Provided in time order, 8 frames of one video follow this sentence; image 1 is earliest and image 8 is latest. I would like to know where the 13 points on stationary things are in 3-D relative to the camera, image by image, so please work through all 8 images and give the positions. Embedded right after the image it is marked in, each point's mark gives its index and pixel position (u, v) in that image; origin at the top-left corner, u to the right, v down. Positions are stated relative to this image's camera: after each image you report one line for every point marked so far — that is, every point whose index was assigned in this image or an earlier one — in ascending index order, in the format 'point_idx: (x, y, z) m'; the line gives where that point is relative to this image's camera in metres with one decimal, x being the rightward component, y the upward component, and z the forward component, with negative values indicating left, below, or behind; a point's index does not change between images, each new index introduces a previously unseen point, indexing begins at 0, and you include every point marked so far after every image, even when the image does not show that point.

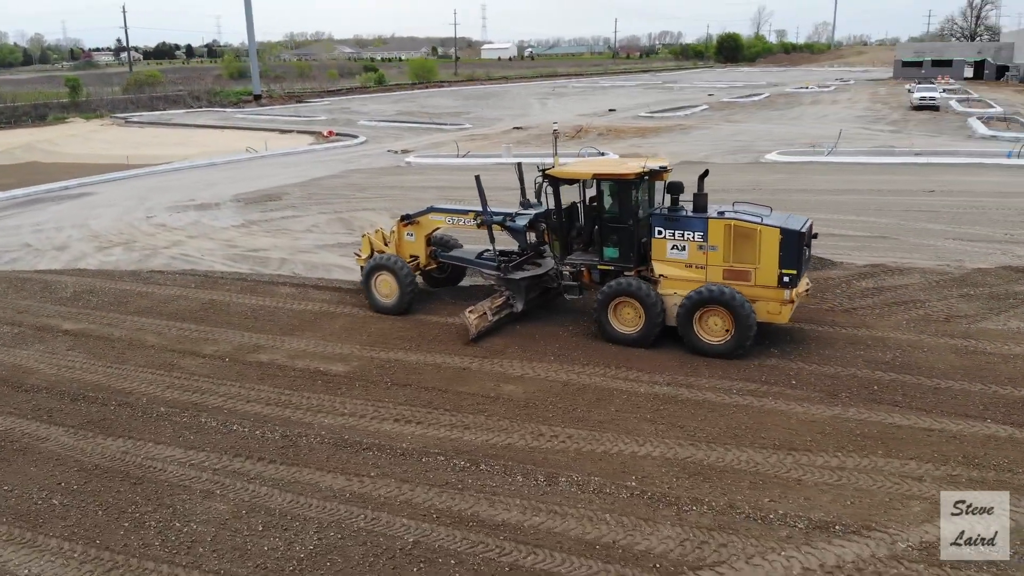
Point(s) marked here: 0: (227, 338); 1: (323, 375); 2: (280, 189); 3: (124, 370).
0: (-3.2, -0.6, +8.9) m
1: (-1.9, -0.8, +7.8) m
2: (-5.6, +2.4, +19.5) m
3: (-3.9, -0.8, +8.1) m
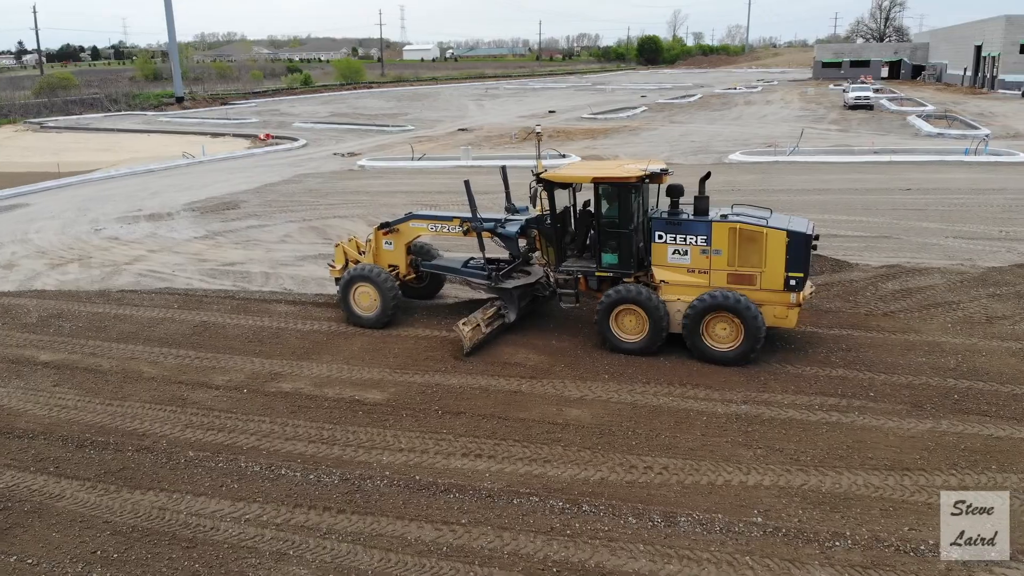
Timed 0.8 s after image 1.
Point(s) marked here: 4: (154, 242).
0: (-2.7, -0.8, +8.0) m
1: (-1.3, -1.0, +7.1) m
2: (-6.3, +2.1, +18.3) m
3: (-3.4, -1.1, +7.2) m
4: (-6.2, +0.8, +14.1) m
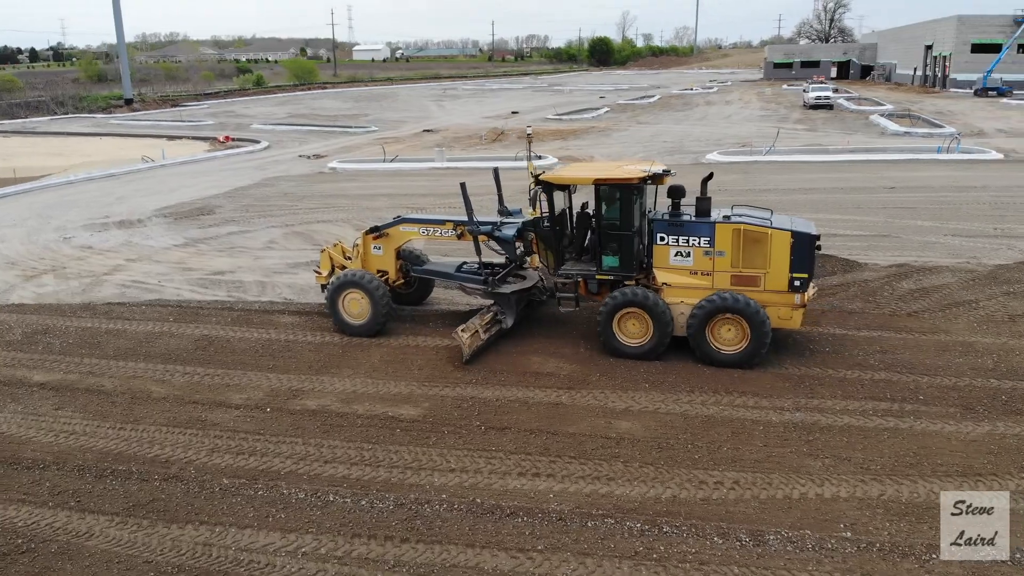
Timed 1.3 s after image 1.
0: (-2.4, -0.9, +7.6) m
1: (-1.0, -1.1, +6.7) m
2: (-6.7, +1.9, +17.6) m
3: (-3.0, -1.2, +6.7) m
4: (-6.3, +0.6, +13.4) m
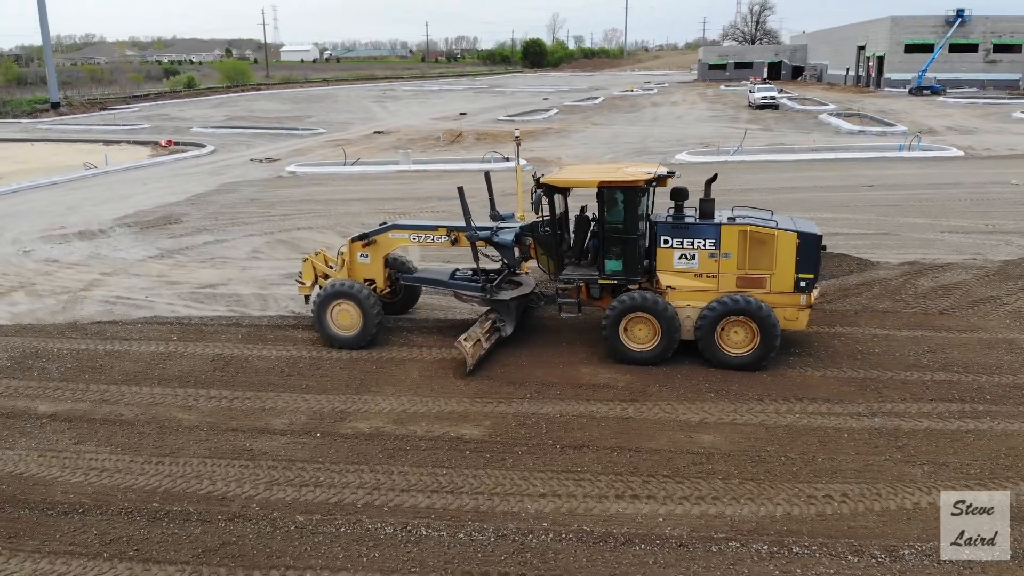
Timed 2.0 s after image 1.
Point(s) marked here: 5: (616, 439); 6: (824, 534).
0: (-1.9, -1.0, +7.0) m
1: (-0.4, -1.2, +6.3) m
2: (-7.1, +1.6, +16.7) m
3: (-2.4, -1.3, +6.1) m
4: (-6.3, +0.4, +12.5) m
5: (+0.8, -1.2, +6.3) m
6: (+1.9, -1.5, +5.0) m
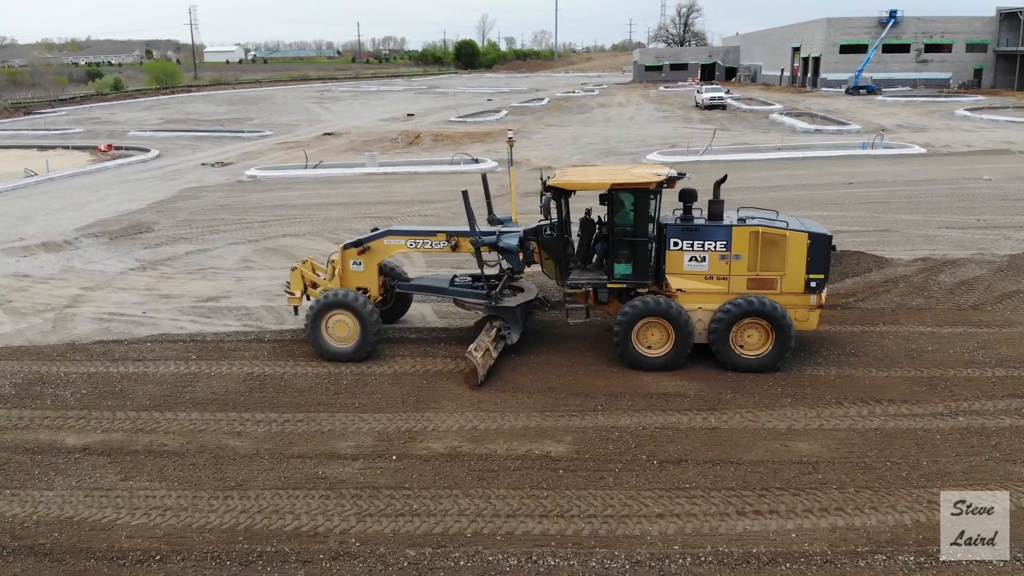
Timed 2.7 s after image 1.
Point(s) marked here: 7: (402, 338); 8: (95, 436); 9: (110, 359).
0: (-1.3, -1.1, +6.5) m
1: (+0.3, -1.3, +5.9) m
2: (-7.3, +1.4, +15.7) m
3: (-1.7, -1.4, +5.5) m
4: (-6.2, +0.1, +11.6) m
5: (+1.5, -1.2, +6.0) m
6: (+2.7, -1.5, +4.9) m
7: (-1.3, -0.5, +9.1) m
8: (-3.4, -1.2, +6.6) m
9: (-4.1, -0.7, +8.3) m
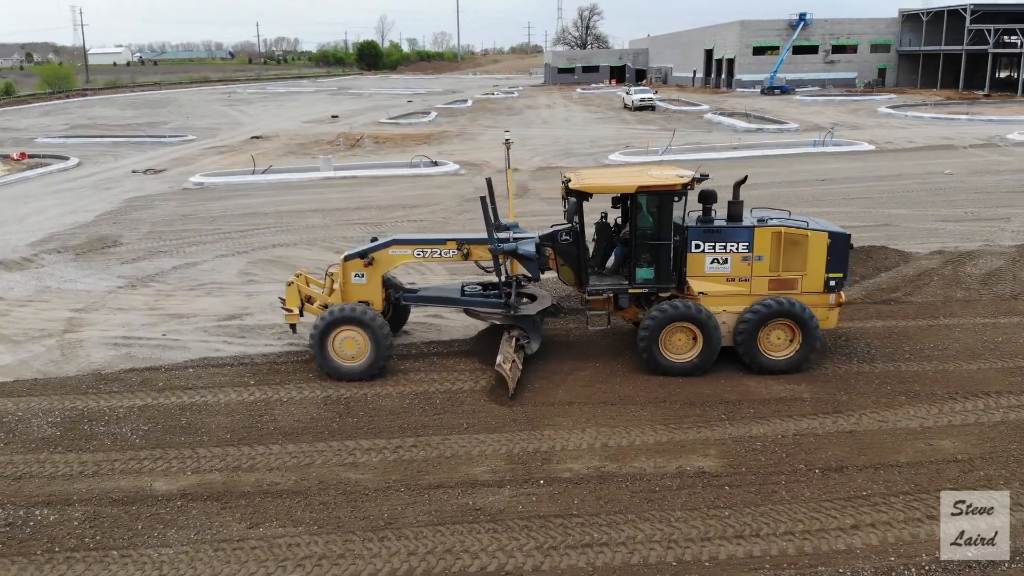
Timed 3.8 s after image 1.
0: (-0.3, -1.2, +6.1) m
1: (+1.4, -1.3, +5.7) m
2: (-7.5, +1.0, +14.4) m
3: (-0.6, -1.6, +5.0) m
4: (-5.8, -0.1, +10.5) m
5: (+2.5, -1.2, +5.9) m
6: (+3.9, -1.5, +4.9) m
7: (-0.6, -0.7, +8.7) m
8: (-2.3, -1.4, +5.8) m
9: (-3.3, -0.9, +7.4) m
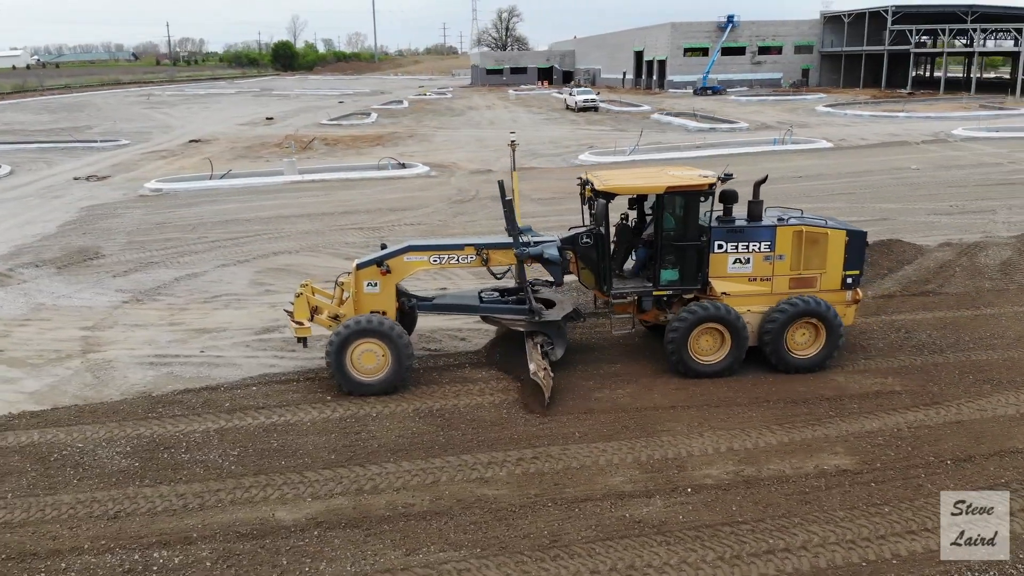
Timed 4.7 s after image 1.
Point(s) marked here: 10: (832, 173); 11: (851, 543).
0: (+0.7, -1.3, +5.9) m
1: (+2.4, -1.3, +5.6) m
2: (-7.4, +0.7, +13.4) m
3: (+0.5, -1.6, +4.8) m
4: (-5.3, -0.3, +9.7) m
5: (+3.5, -1.2, +6.0) m
6: (+4.9, -1.4, +5.1) m
7: (+0.1, -0.7, +8.4) m
8: (-1.4, -1.5, +5.4) m
9: (-2.5, -1.0, +6.9) m
10: (+7.0, +2.5, +17.5) m
11: (+2.0, -1.5, +4.9) m
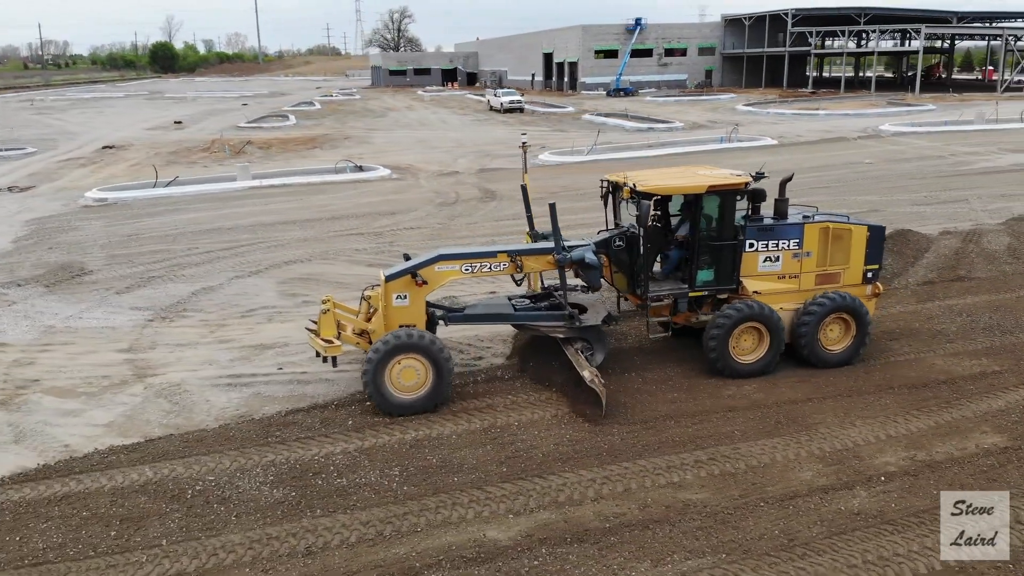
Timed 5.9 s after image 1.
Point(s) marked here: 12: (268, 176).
0: (+2.0, -1.2, +5.9) m
1: (+3.7, -1.2, +5.9) m
2: (-7.2, +0.4, +12.2) m
3: (+2.0, -1.6, +4.8) m
4: (-4.5, -0.6, +8.8) m
5: (+4.7, -1.0, +6.4) m
6: (+6.3, -1.2, +5.7) m
7: (+1.0, -0.7, +8.3) m
8: (0.0, -1.5, +5.1) m
9: (-1.3, -1.1, +6.5) m
10: (+6.5, +2.7, +18.3) m
11: (+3.5, -1.4, +5.1) m
12: (-5.9, +2.7, +19.7) m
